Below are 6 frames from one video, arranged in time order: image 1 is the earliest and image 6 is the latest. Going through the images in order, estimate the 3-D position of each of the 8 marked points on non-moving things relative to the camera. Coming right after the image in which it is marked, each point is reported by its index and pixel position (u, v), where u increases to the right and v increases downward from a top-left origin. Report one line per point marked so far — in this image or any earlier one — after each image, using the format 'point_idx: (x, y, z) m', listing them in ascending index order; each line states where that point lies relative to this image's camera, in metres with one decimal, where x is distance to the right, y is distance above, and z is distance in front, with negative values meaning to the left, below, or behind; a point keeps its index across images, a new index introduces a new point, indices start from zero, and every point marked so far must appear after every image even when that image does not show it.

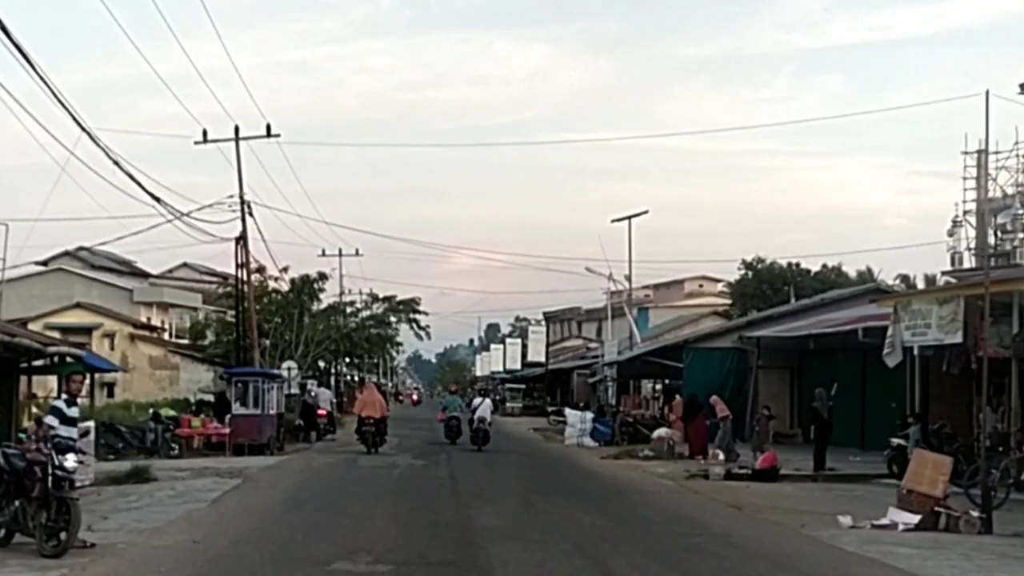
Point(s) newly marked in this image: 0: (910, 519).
0: (+6.1, -3.6, +17.6) m
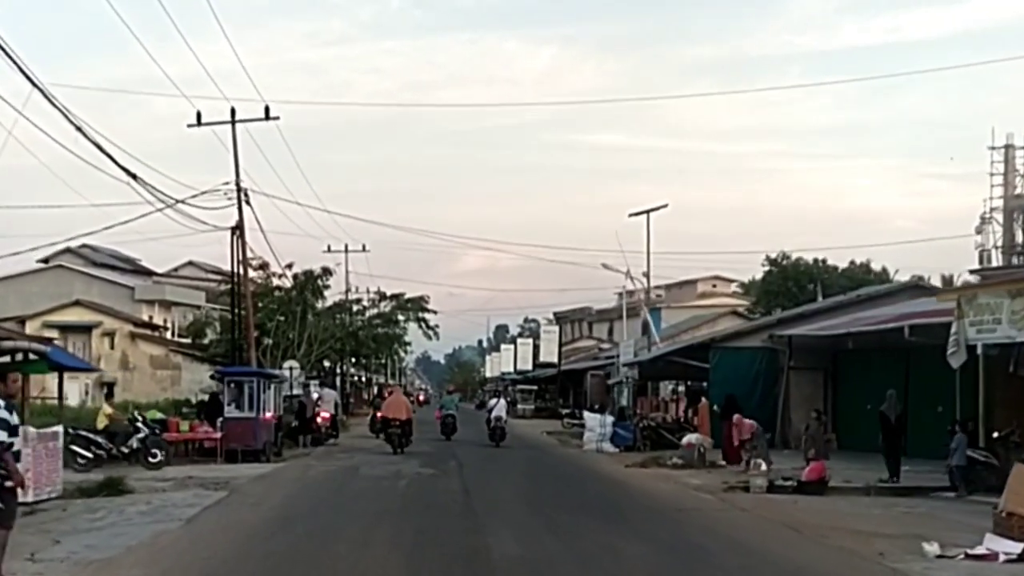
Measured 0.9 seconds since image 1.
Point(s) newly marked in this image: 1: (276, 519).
0: (+6.5, -3.4, +14.8) m
1: (-3.8, -3.7, +18.4) m
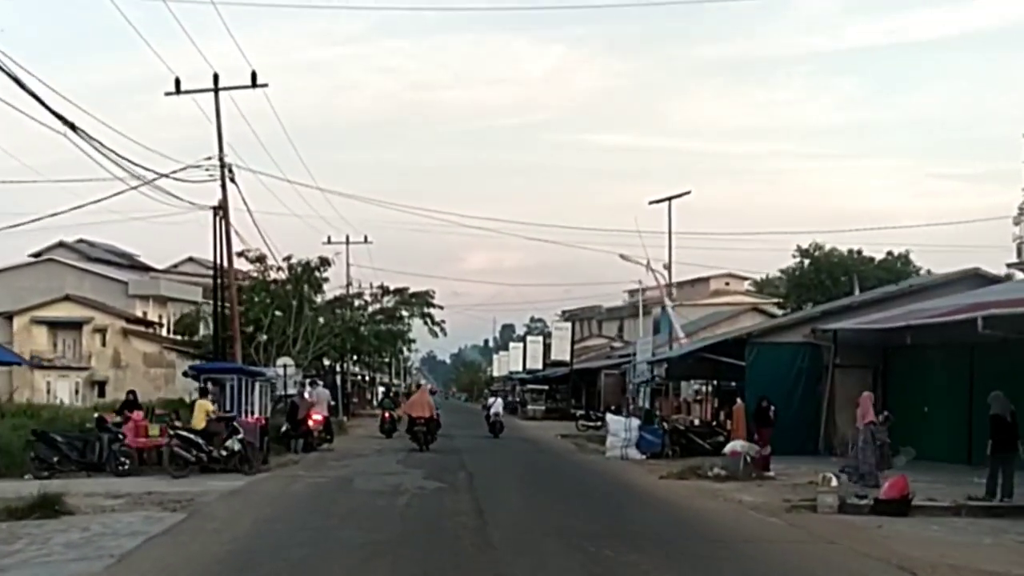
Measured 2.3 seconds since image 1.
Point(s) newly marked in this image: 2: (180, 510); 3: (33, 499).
0: (+6.8, -3.0, +10.7) m
1: (-3.5, -3.3, +14.4) m
2: (-5.5, -3.7, +18.9) m
3: (-7.9, -3.5, +18.9) m
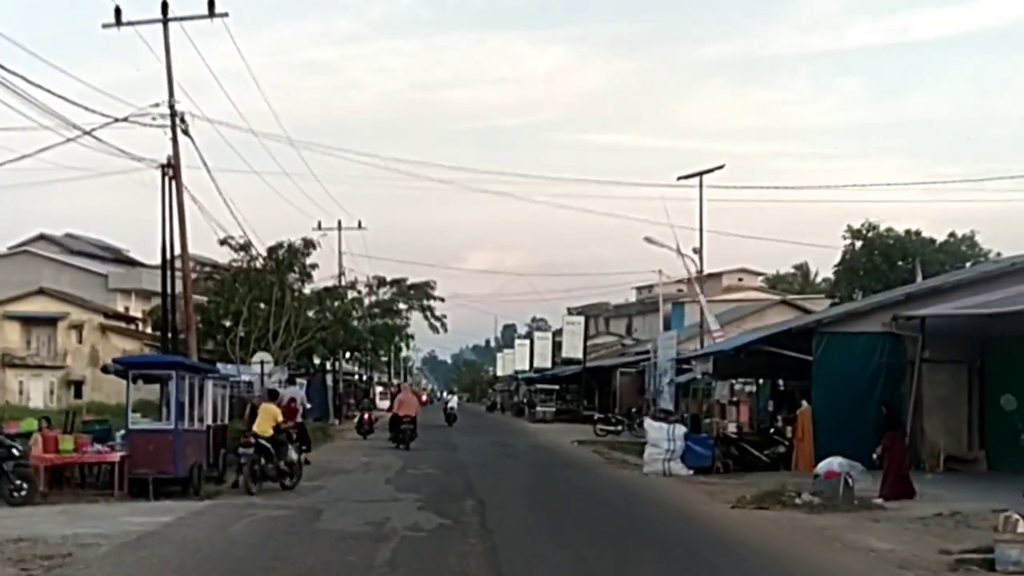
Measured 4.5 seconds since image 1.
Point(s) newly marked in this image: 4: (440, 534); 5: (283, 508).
0: (+7.2, -2.4, +4.0) m
1: (-3.0, -2.7, +7.7) m
2: (-5.1, -3.1, +12.2) m
3: (-7.5, -2.9, +12.3) m
4: (-1.1, -3.5, +16.2) m
5: (-3.8, -3.7, +19.1) m
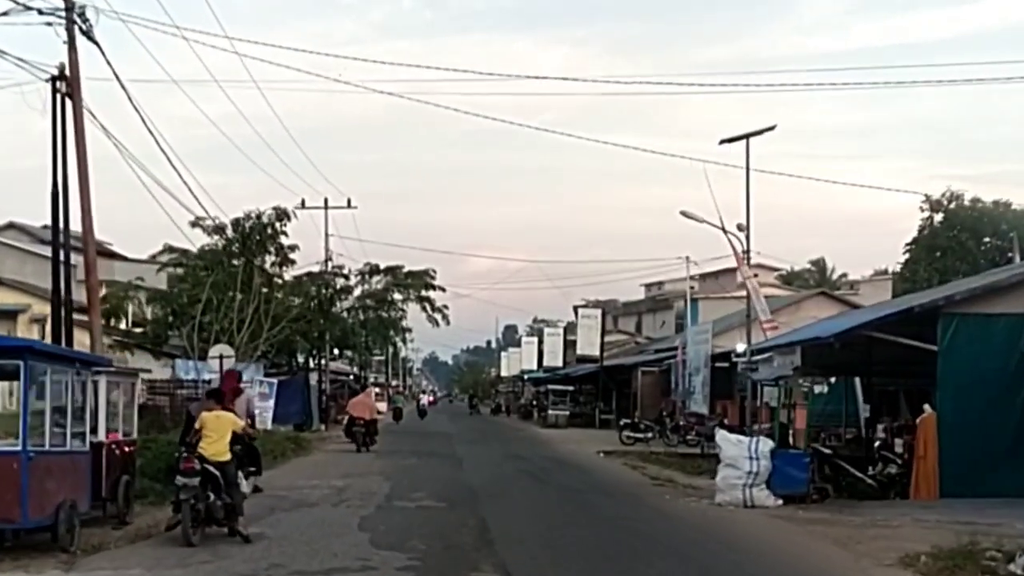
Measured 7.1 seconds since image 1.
0: (+7.7, -1.7, -3.8) m
1: (-2.6, -2.0, -0.1) m
2: (-4.6, -2.4, +4.4) m
3: (-7.0, -2.2, +4.4) m
4: (-0.6, -2.8, +8.4) m
5: (-3.4, -3.0, +11.3) m
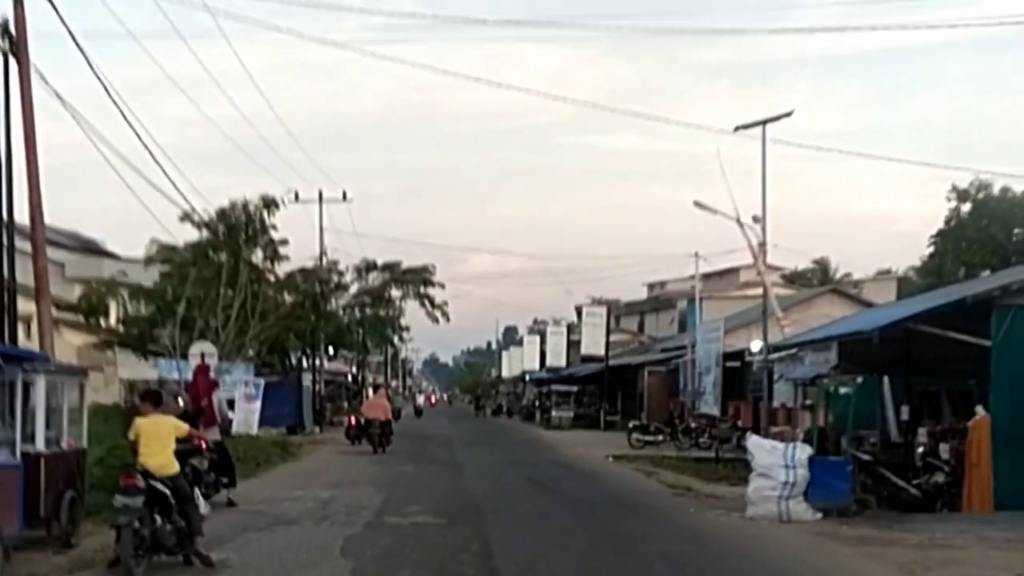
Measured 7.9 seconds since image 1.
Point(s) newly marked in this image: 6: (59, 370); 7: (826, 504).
0: (+7.8, -1.5, -6.2) m
1: (-2.5, -1.8, -2.5) m
2: (-4.5, -2.2, +2.0) m
3: (-6.9, -2.0, +2.0) m
4: (-0.5, -2.6, +6.0) m
5: (-3.3, -2.8, +8.9) m
6: (-5.9, -1.1, +14.9) m
7: (+5.4, -3.7, +19.7) m
